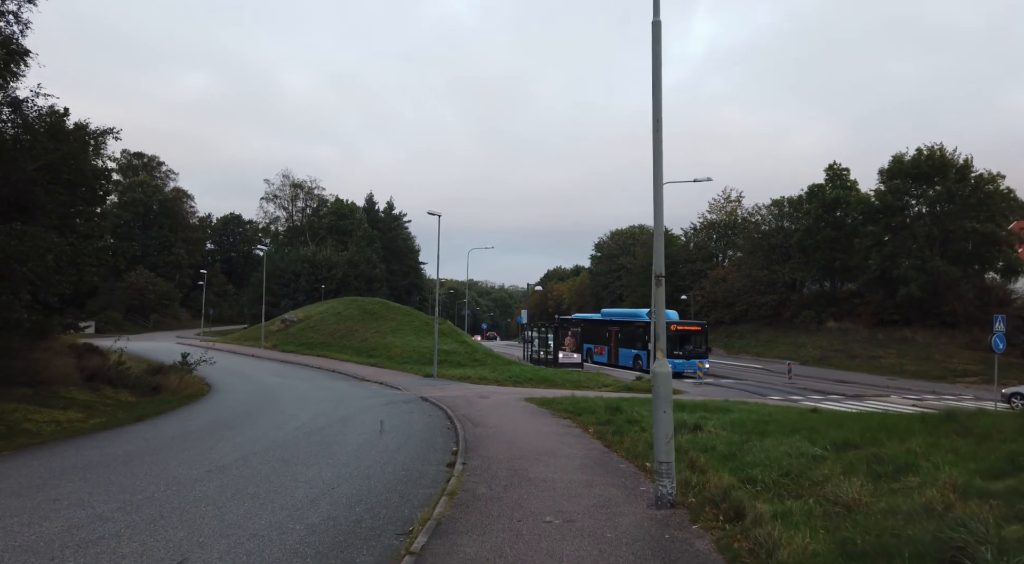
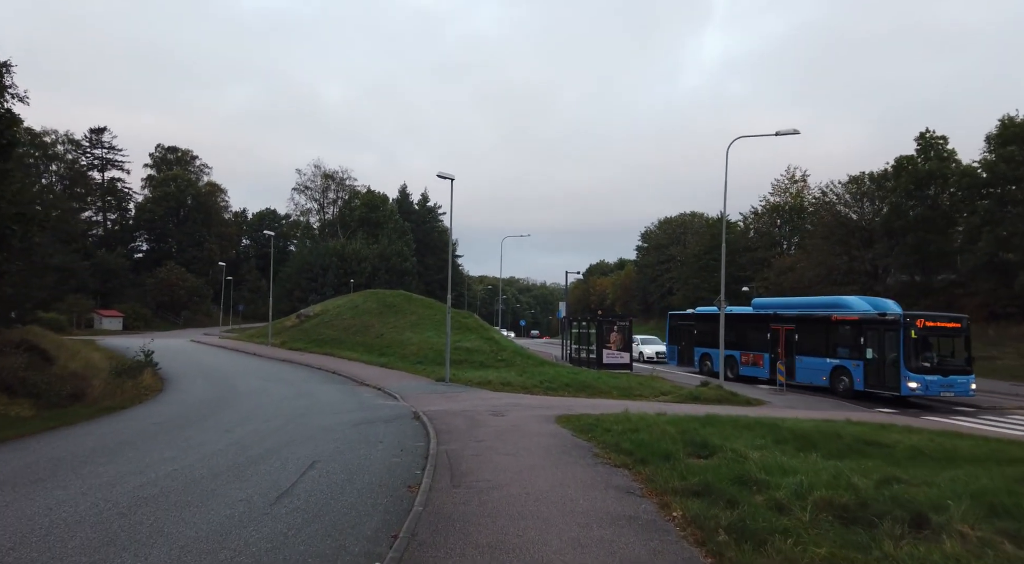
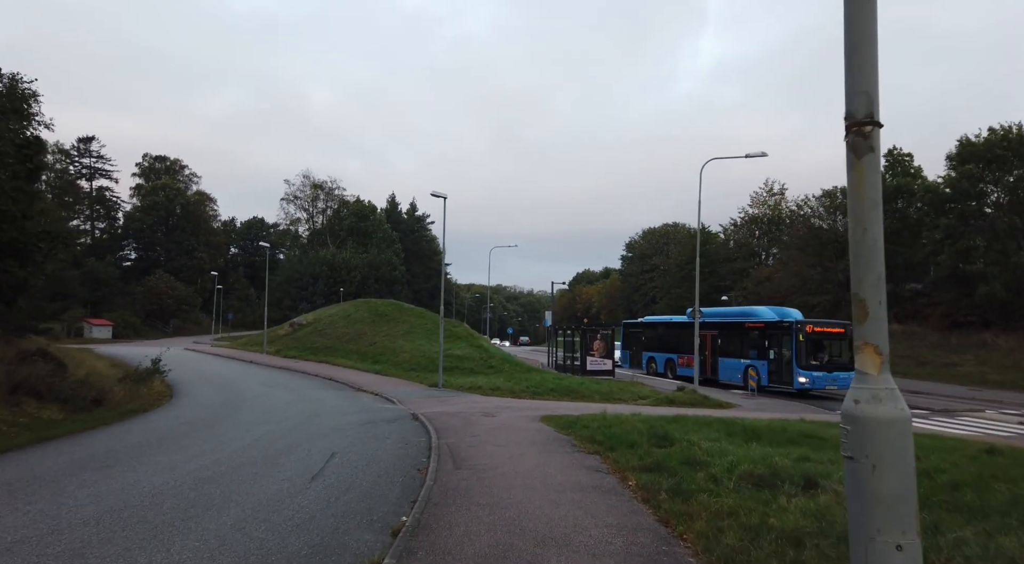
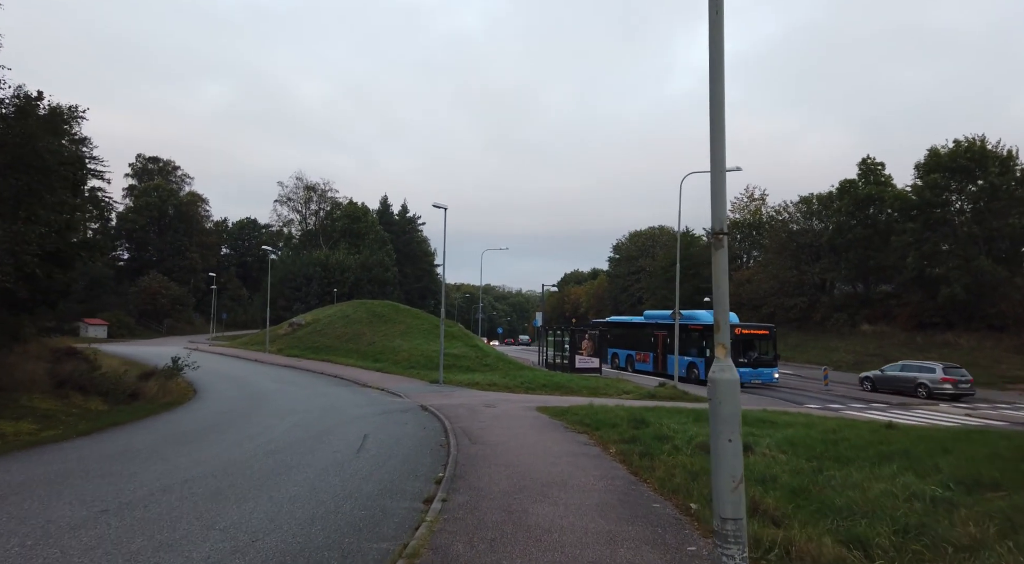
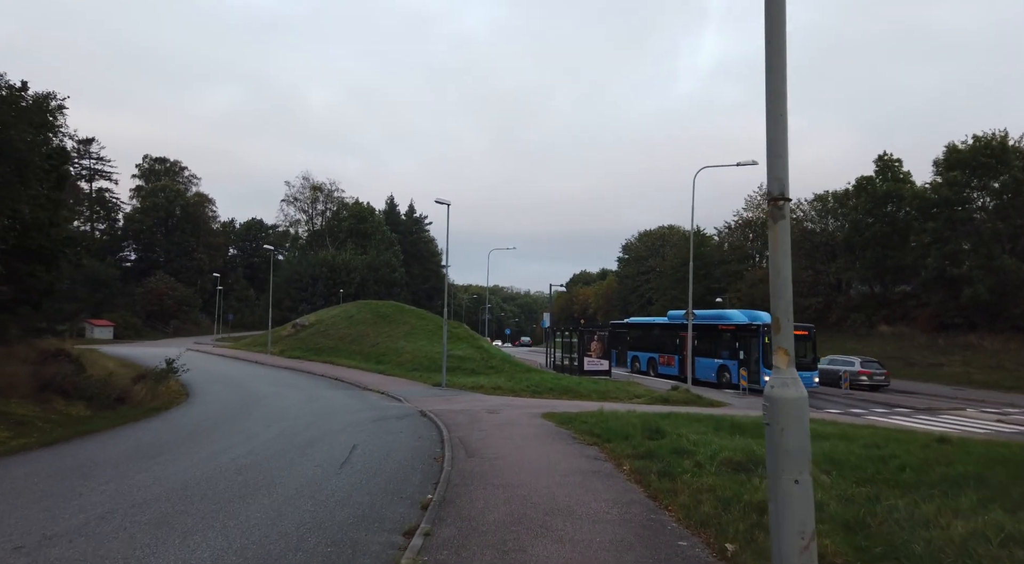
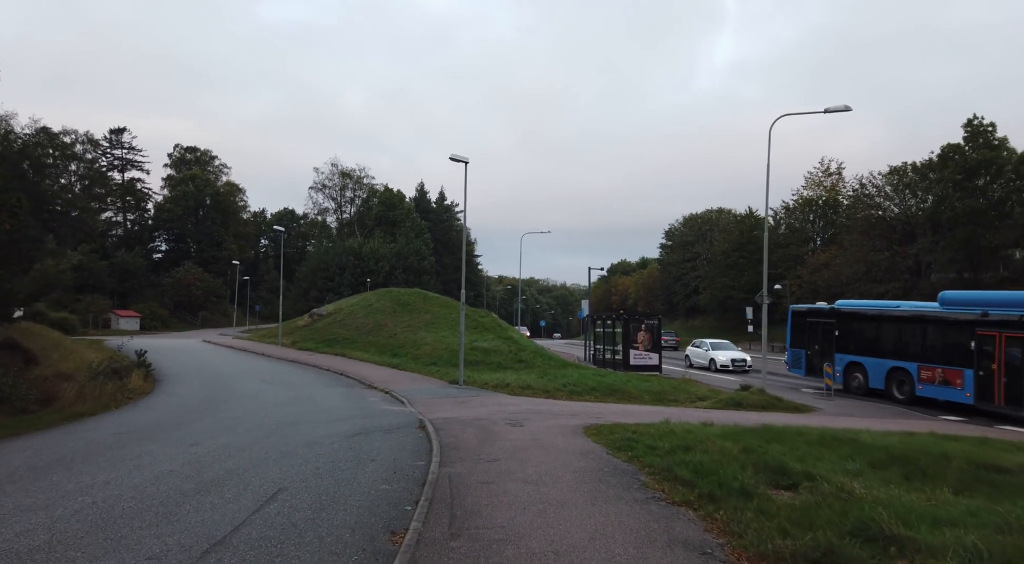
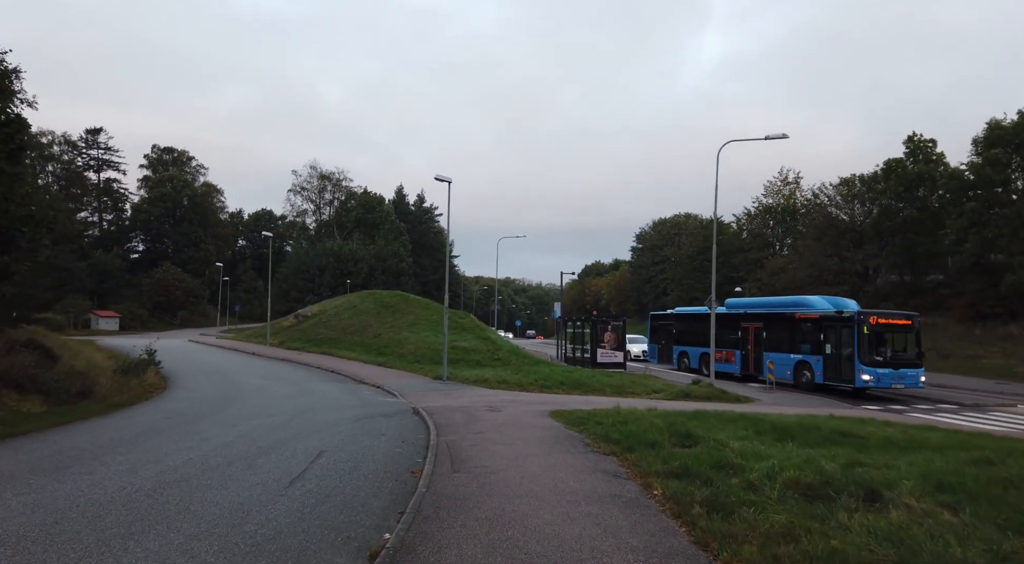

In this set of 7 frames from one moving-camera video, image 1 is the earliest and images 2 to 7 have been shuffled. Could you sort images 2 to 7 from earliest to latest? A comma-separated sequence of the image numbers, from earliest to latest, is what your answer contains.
4, 5, 3, 7, 2, 6
